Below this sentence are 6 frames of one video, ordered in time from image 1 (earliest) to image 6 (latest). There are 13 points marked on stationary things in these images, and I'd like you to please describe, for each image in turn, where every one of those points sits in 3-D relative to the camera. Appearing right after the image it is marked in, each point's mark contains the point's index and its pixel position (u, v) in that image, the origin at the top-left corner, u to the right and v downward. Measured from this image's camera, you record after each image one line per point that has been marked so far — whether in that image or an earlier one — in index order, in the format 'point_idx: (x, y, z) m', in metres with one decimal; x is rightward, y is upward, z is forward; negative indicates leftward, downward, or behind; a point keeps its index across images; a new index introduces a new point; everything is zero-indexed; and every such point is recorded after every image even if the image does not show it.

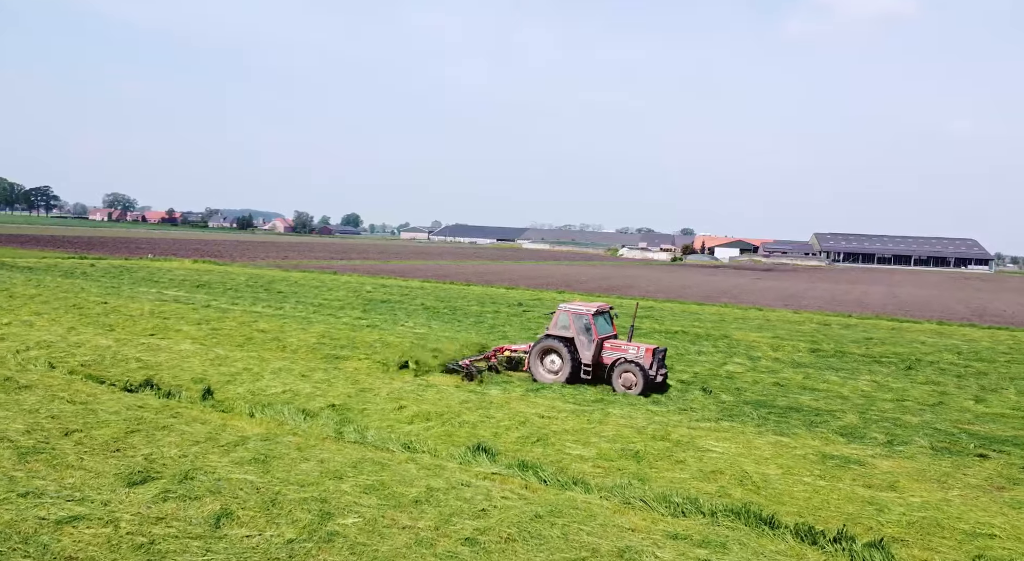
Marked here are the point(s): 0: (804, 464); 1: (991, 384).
0: (+3.6, -2.3, +10.6) m
1: (+11.0, -2.3, +19.7) m
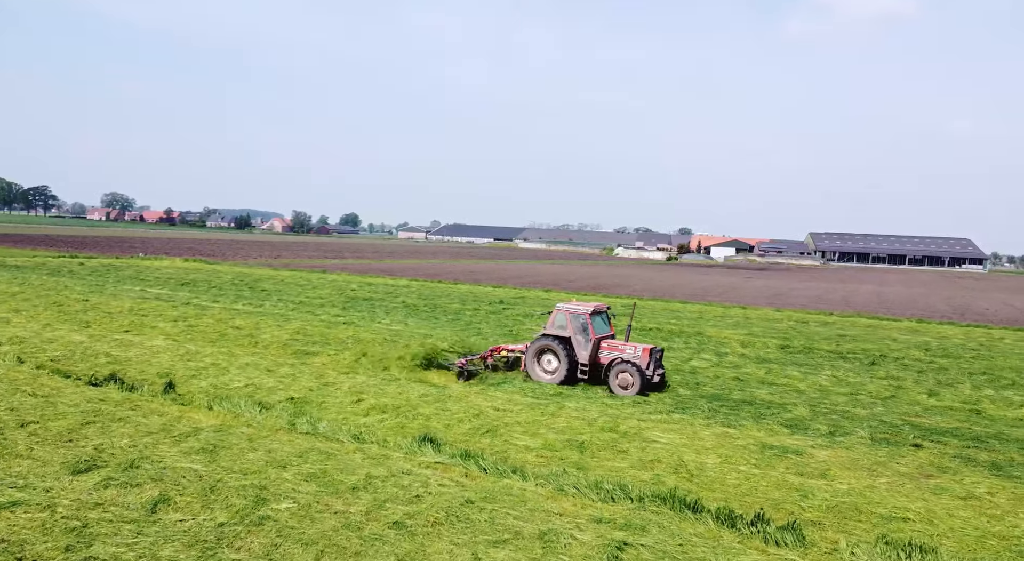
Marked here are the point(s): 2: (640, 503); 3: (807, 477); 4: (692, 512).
0: (+2.9, -2.2, +10.9) m
1: (+10.2, -2.3, +20.1) m
2: (+1.3, -2.2, +8.5) m
3: (+3.4, -2.3, +9.9) m
4: (+1.7, -2.2, +8.1) m
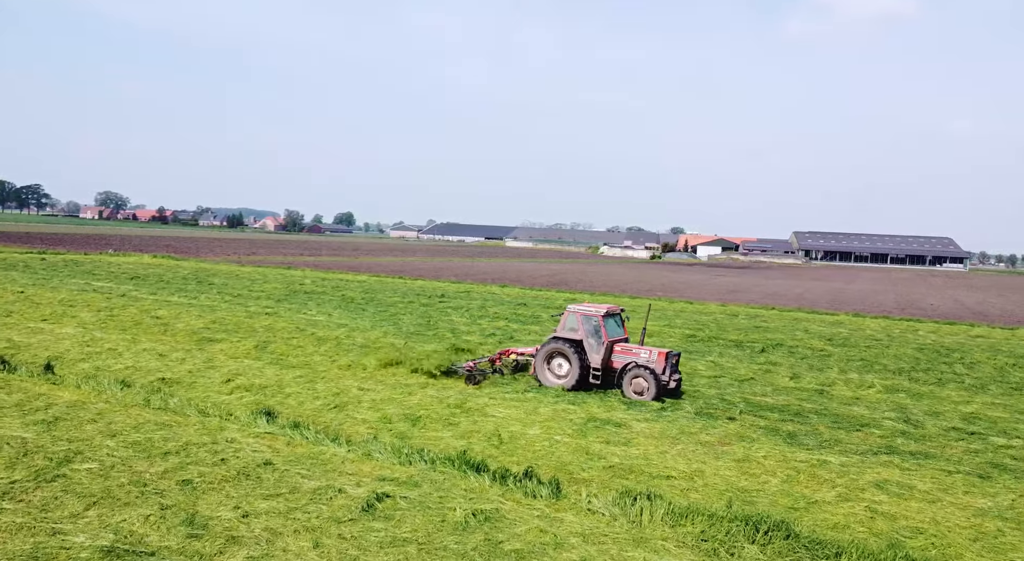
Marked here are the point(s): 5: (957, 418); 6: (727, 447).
0: (+0.7, -2.0, +11.6) m
1: (+7.7, -2.0, +21.1) m
2: (-0.9, -2.0, +9.1) m
3: (+1.2, -2.0, +10.6) m
4: (-0.4, -2.0, +8.8) m
5: (+6.8, -2.1, +13.1) m
6: (+2.6, -2.0, +10.6) m
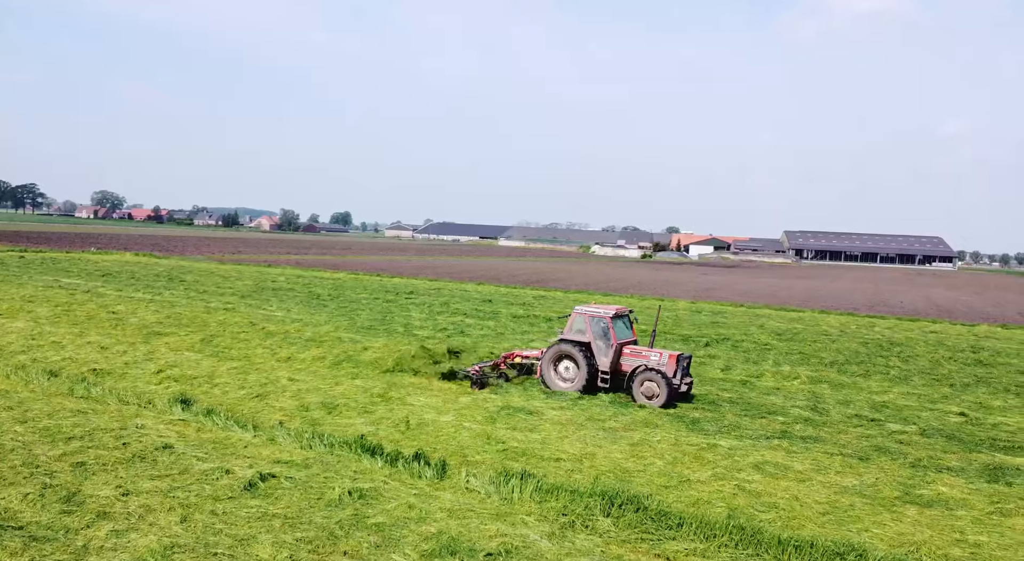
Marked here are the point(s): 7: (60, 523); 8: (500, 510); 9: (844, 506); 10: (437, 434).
0: (-0.5, -1.8, +11.9) m
1: (+6.3, -1.9, +21.5) m
2: (-2.0, -1.8, +9.4) m
3: (+0.1, -1.9, +10.9) m
4: (-1.6, -1.8, +9.1) m
5: (+5.6, -2.0, +13.5) m
6: (+1.5, -1.9, +10.9) m
7: (-3.4, -1.8, +6.5) m
8: (-0.1, -1.9, +7.3) m
9: (+3.0, -2.0, +7.7) m
10: (-0.9, -1.9, +10.4) m
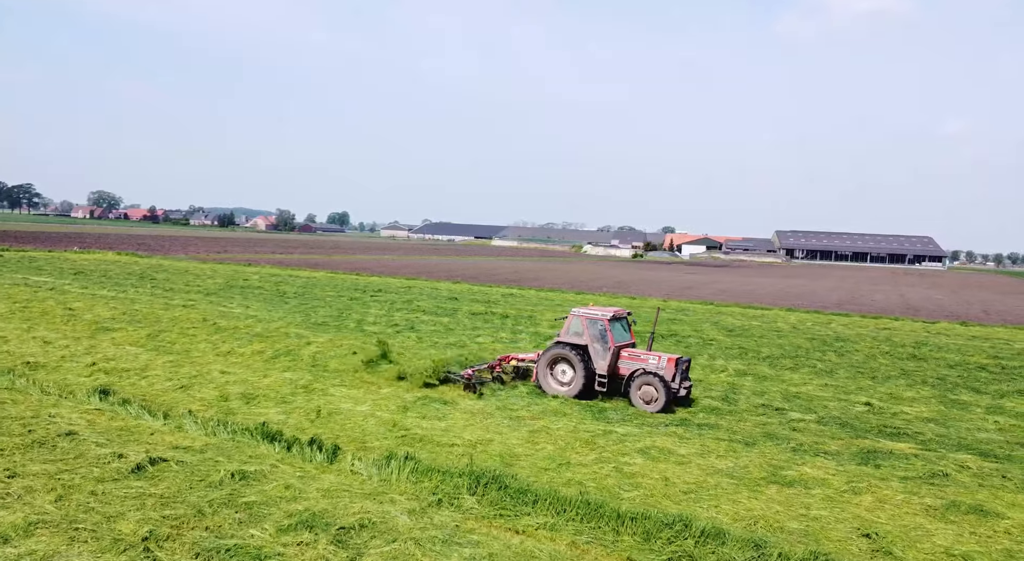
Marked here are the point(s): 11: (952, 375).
0: (-1.7, -1.7, +12.2) m
1: (+4.9, -1.8, +21.9) m
2: (-3.1, -1.7, +9.7) m
3: (-1.1, -1.8, +11.2) m
4: (-2.7, -1.7, +9.4) m
5: (+4.3, -1.9, +13.9) m
6: (+0.3, -1.8, +11.3) m
7: (-4.5, -1.7, +6.8) m
8: (-1.2, -1.9, +7.6) m
9: (+1.9, -1.9, +8.1) m
10: (-2.1, -1.8, +10.7) m
11: (+9.1, -2.0, +17.8) m
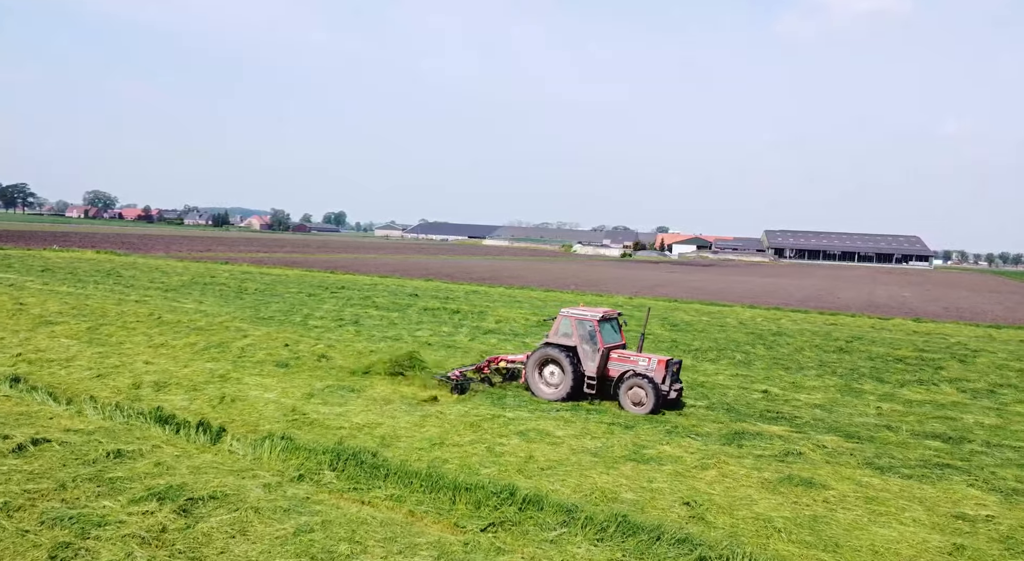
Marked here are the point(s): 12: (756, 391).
0: (-3.1, -1.6, +12.6) m
1: (+3.3, -1.7, +22.4) m
2: (-4.5, -1.6, +10.0) m
3: (-2.5, -1.7, +11.6) m
4: (-4.0, -1.6, +9.7) m
5: (+2.9, -1.8, +14.4) m
6: (-1.1, -1.7, +11.7) m
7: (-5.8, -1.6, +7.1) m
8: (-2.5, -1.7, +8.0) m
9: (+0.6, -1.8, +8.5) m
10: (-3.4, -1.6, +11.1) m
11: (+7.6, -1.8, +18.4) m
12: (+4.0, -1.8, +14.0) m
